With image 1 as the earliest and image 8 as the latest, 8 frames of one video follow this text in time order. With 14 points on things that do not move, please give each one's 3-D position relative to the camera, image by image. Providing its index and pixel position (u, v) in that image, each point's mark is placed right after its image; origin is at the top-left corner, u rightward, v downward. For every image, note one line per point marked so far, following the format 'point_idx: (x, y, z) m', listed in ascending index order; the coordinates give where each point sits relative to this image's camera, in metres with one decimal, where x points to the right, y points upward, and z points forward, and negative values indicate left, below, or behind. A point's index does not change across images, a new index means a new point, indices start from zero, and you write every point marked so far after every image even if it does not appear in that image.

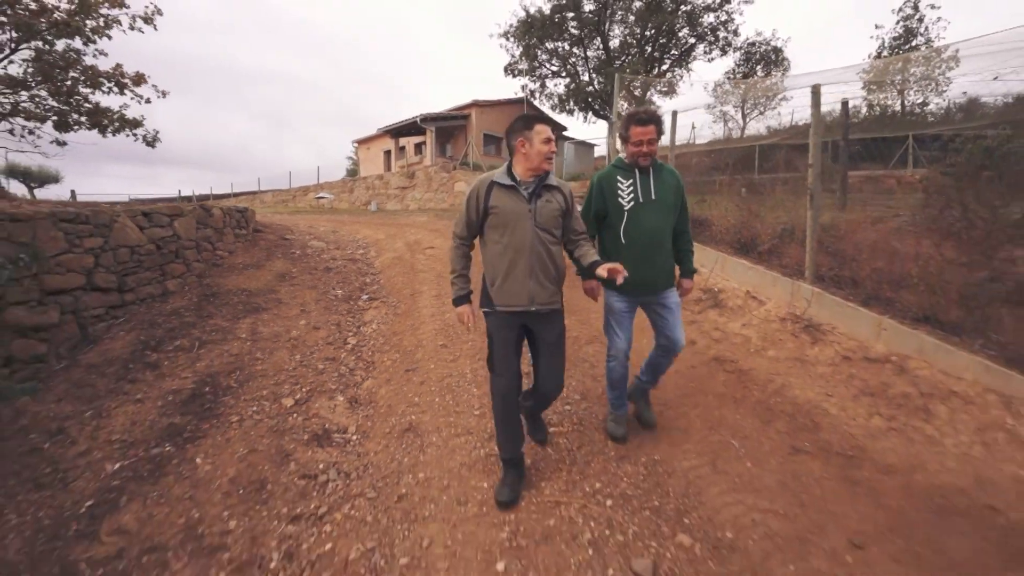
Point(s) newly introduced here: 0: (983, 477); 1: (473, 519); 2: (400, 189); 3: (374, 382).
0: (+2.0, -0.8, +2.2) m
1: (-0.2, -1.0, +2.3) m
2: (-3.8, +3.2, +16.7) m
3: (-1.0, -0.7, +3.7) m
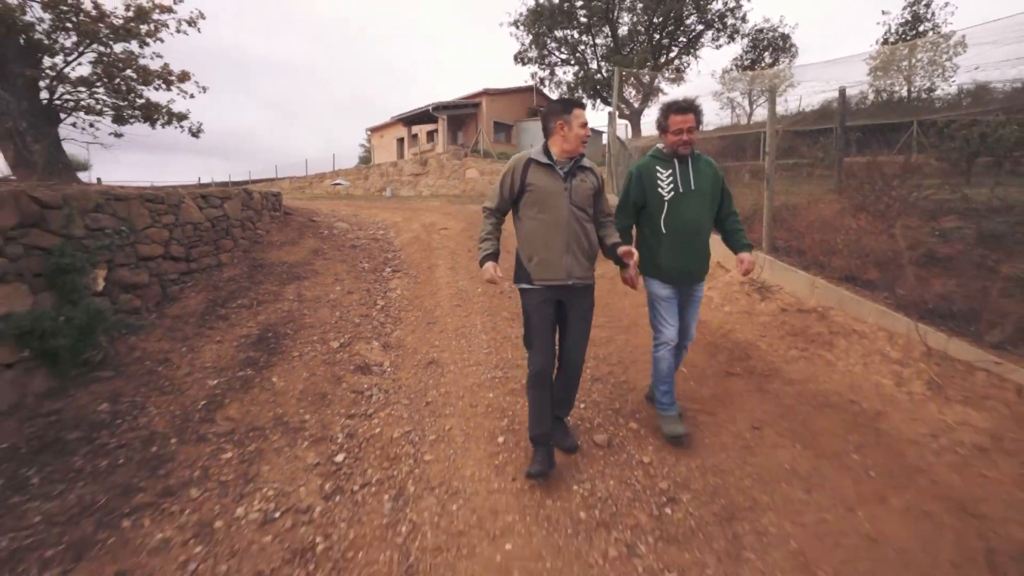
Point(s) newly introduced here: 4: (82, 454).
0: (+2.0, -0.6, +3.0) m
1: (-0.2, -0.8, +3.1) m
2: (-3.5, +3.9, +17.5) m
3: (-1.0, -0.4, +4.6) m
4: (-2.3, -0.9, +2.7) m
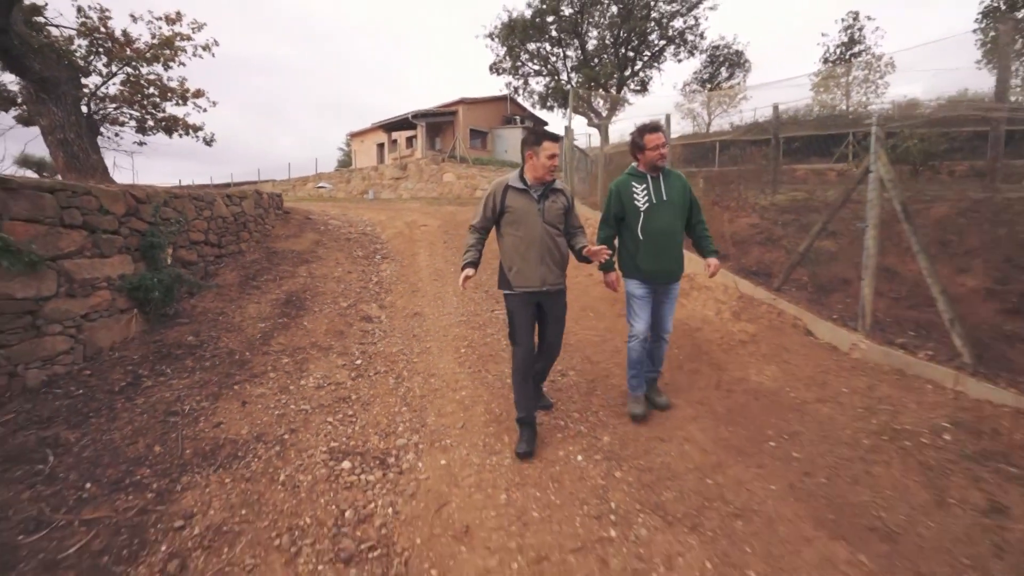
0: (+1.7, -0.2, +4.6) m
1: (-0.6, -0.5, +4.7) m
2: (-4.5, +4.0, +19.0) m
3: (-1.4, -0.1, +6.1) m
4: (-2.6, -0.6, +4.2) m
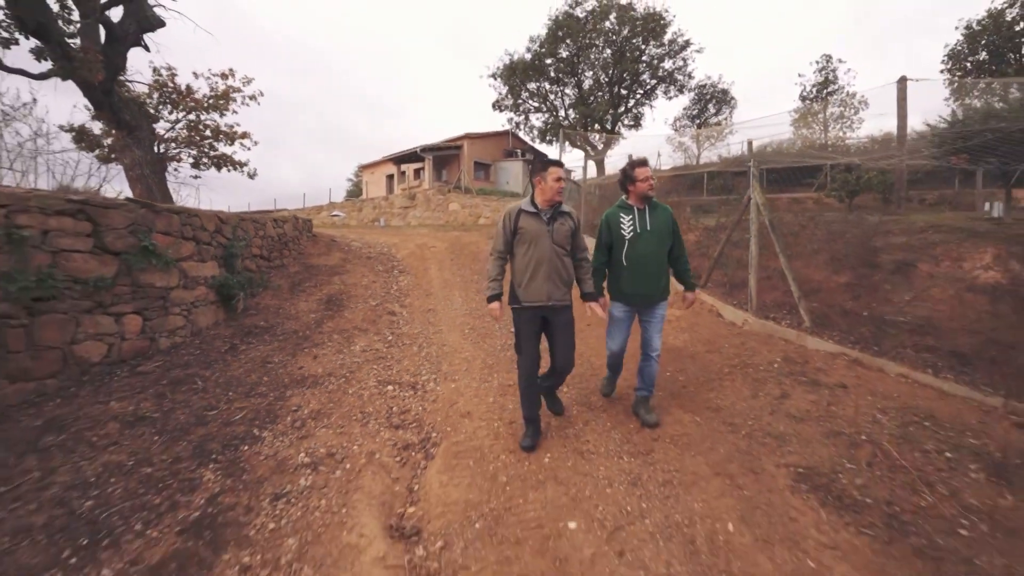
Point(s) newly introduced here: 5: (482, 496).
0: (+1.5, -0.2, +6.1) m
1: (-0.7, -0.5, +6.2) m
2: (-4.5, +3.2, +20.7) m
3: (-1.5, -0.2, +7.6) m
4: (-2.7, -0.5, +5.7) m
5: (-0.2, -1.1, +2.7) m
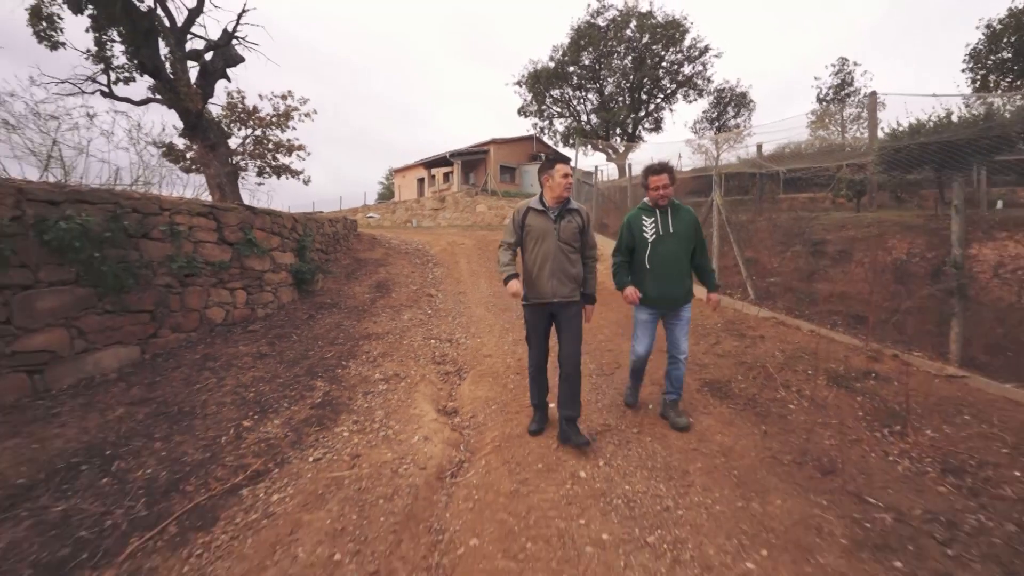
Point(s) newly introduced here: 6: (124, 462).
0: (+1.8, 0.0, +7.5) m
1: (-0.4, -0.2, +7.7) m
2: (-3.5, +3.4, +22.4) m
3: (-1.2, 0.0, +9.2) m
4: (-2.5, -0.3, +7.3) m
5: (-0.1, -0.9, +4.1) m
6: (-2.4, -1.1, +3.2) m
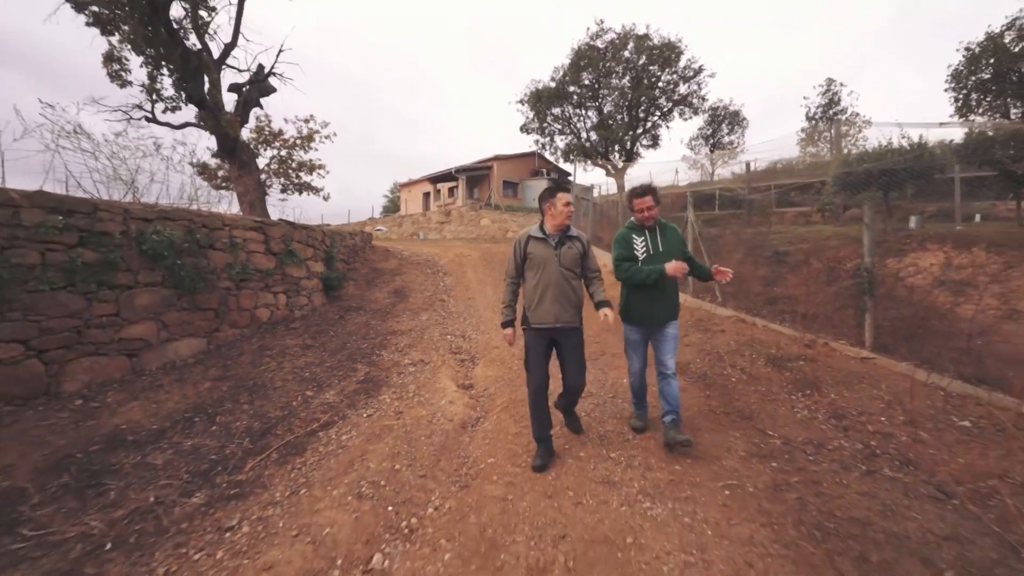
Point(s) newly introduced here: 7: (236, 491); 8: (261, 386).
0: (+1.8, -0.1, +8.5) m
1: (-0.4, -0.3, +8.7) m
2: (-3.3, +3.0, +23.6) m
3: (-1.2, -0.1, +10.2) m
4: (-2.5, -0.4, +8.4) m
5: (-0.1, -0.9, +5.2) m
6: (-2.4, -1.1, +4.2) m
7: (-1.7, -1.2, +3.1) m
8: (-2.4, -0.9, +4.9) m
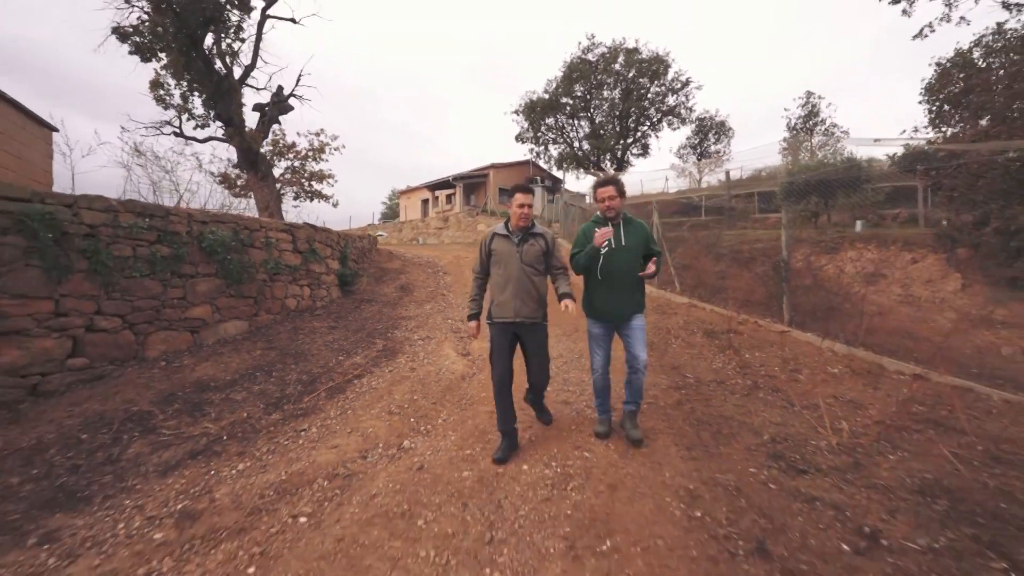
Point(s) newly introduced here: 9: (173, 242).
0: (+1.7, 0.0, +9.8) m
1: (-0.5, -0.2, +9.9) m
2: (-3.6, +2.9, +24.8) m
3: (-1.3, 0.0, +11.5) m
4: (-2.6, -0.3, +9.6) m
5: (-0.2, -0.7, +6.4) m
6: (-2.5, -0.9, +5.4) m
7: (-1.8, -1.1, +4.3) m
8: (-2.5, -0.8, +6.1) m
9: (-4.1, +0.6, +6.2) m
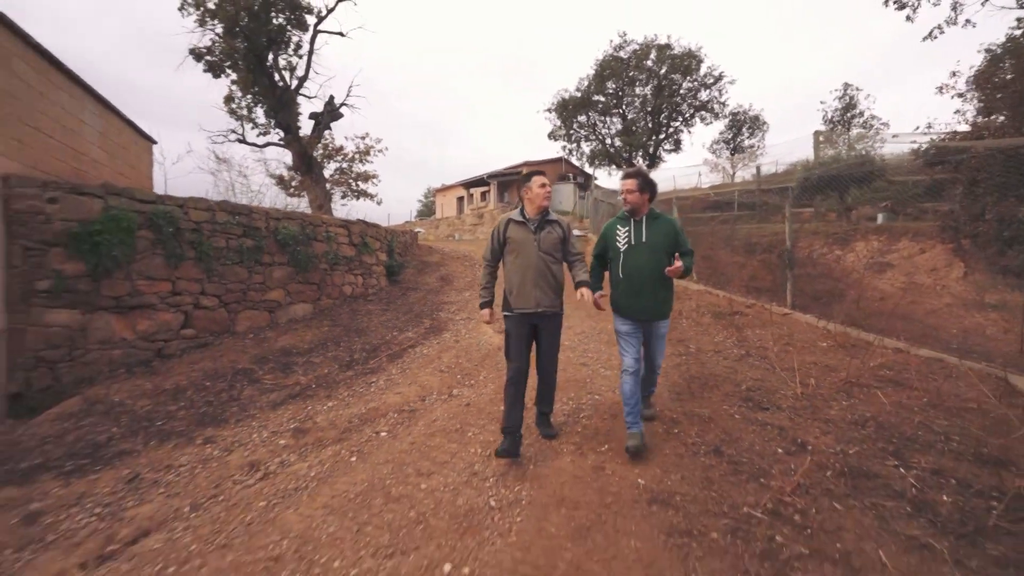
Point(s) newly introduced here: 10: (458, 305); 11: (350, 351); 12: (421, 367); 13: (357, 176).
0: (+2.3, +0.2, +10.6) m
1: (+0.1, 0.0, +10.9) m
2: (-1.9, +3.2, +25.9) m
3: (-0.6, +0.2, +12.4) m
4: (-2.0, -0.1, +10.6) m
5: (+0.2, -0.5, +7.3) m
6: (-2.1, -0.7, +6.5) m
7: (-1.5, -0.9, +5.3) m
8: (-2.1, -0.6, +7.2) m
9: (-3.7, +0.8, +7.3) m
10: (-1.0, -0.3, +9.0) m
11: (-2.0, -0.8, +6.2) m
12: (-1.0, -0.8, +5.4) m
13: (-5.0, +3.6, +16.1) m
